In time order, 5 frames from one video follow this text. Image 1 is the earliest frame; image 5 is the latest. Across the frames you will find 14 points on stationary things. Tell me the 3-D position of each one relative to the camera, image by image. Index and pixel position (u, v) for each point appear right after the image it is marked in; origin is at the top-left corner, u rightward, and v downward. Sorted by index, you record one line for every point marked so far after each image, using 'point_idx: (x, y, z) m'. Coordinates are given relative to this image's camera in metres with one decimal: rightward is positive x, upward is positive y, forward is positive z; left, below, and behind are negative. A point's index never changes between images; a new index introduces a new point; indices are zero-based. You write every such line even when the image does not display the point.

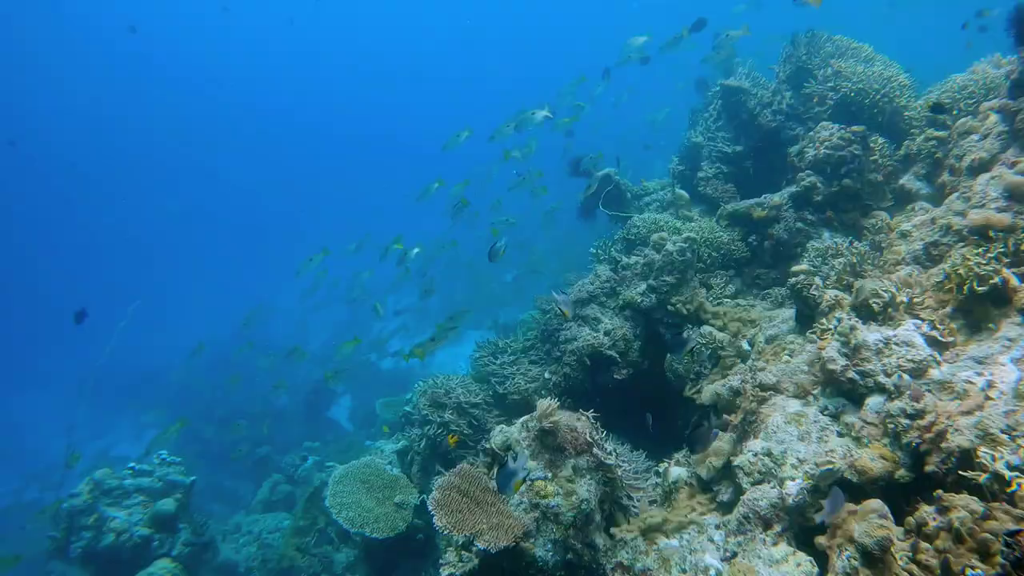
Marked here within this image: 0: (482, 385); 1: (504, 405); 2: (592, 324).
0: (-0.5, -1.5, +9.2) m
1: (-0.1, -1.7, +8.5) m
2: (+1.0, -0.5, +7.7) m
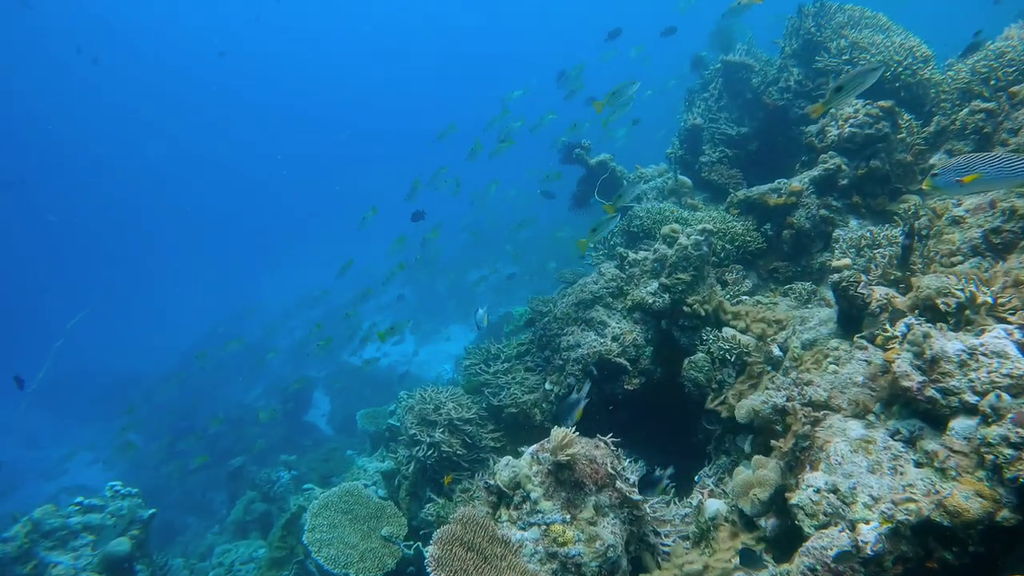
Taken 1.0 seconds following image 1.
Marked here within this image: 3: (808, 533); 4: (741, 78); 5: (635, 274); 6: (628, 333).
0: (-0.5, -1.5, +8.3) m
1: (-0.1, -1.7, +7.7) m
2: (+1.0, -0.5, +6.9) m
3: (+1.9, -1.6, +3.9) m
4: (+3.7, +3.4, +9.7) m
5: (+1.5, +0.2, +7.0) m
6: (+1.3, -0.5, +6.6) m
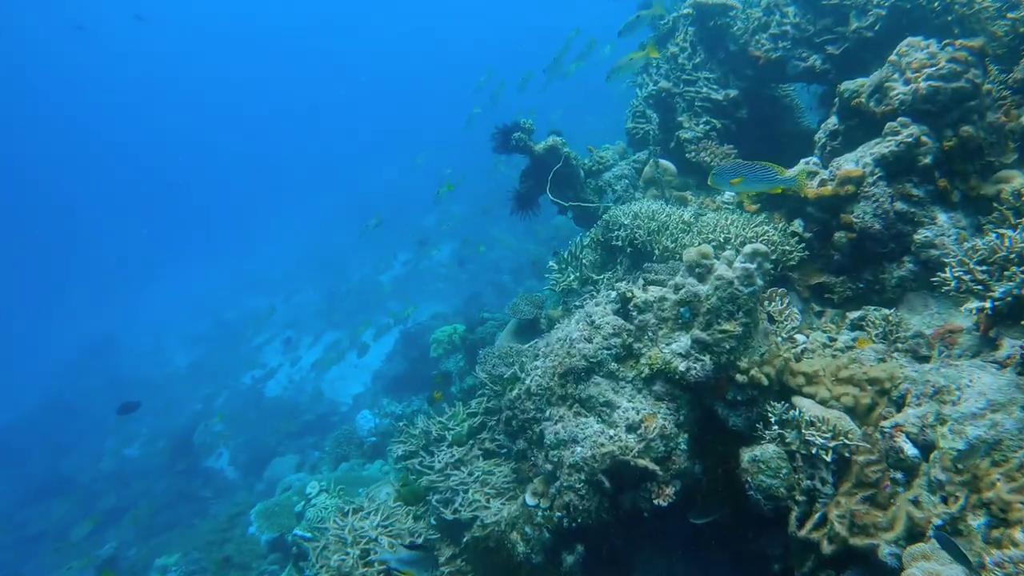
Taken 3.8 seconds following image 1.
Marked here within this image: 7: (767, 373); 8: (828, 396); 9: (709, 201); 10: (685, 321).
0: (-0.9, -2.1, +5.8) m
1: (-0.4, -2.3, +5.2) m
2: (+0.7, -0.9, +4.5) m
3: (+2.1, -2.0, +1.7) m
4: (+2.6, +3.3, +7.5) m
5: (+1.1, -0.3, +4.7) m
6: (+1.0, -0.9, +4.3) m
7: (+1.8, -0.6, +4.2) m
8: (+2.2, -0.7, +4.2) m
9: (+2.1, +0.9, +6.4) m
10: (+1.3, -0.2, +4.5) m
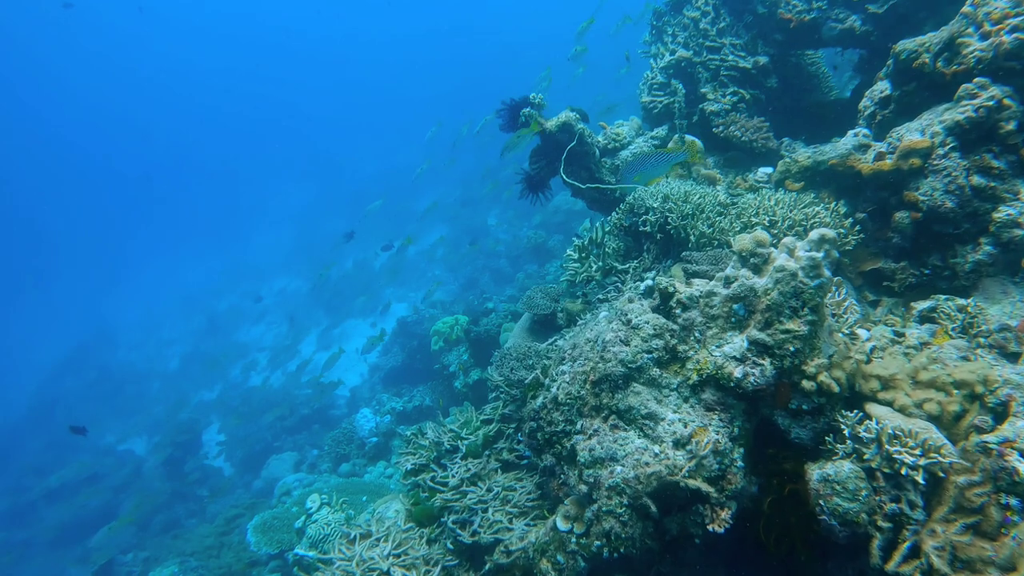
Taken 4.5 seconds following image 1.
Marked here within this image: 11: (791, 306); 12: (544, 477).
0: (-0.7, -2.1, +5.2) m
1: (-0.2, -2.2, +4.7) m
2: (+0.9, -0.9, +3.9) m
3: (+2.4, -2.1, +1.2) m
4: (+2.6, +3.5, +6.8) m
5: (+1.2, -0.2, +4.1) m
6: (+1.2, -0.9, +3.7) m
7: (+2.0, -0.5, +3.7) m
8: (+2.4, -0.7, +3.6) m
9: (+2.2, +1.0, +5.8) m
10: (+1.5, -0.2, +3.9) m
11: (+1.7, -0.1, +3.6) m
12: (+0.3, -1.5, +4.7) m
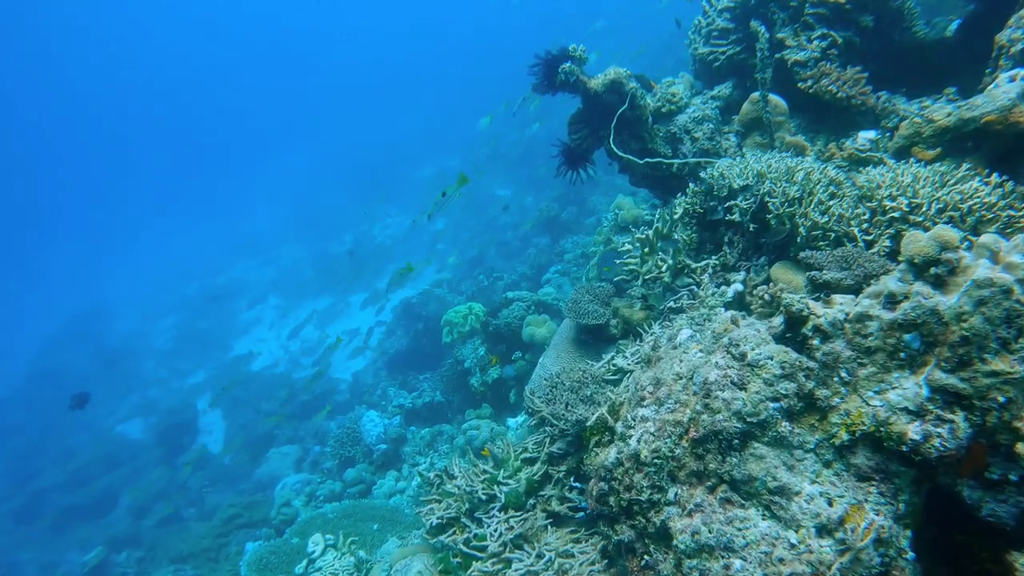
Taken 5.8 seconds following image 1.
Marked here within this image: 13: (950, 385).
0: (-0.3, -2.1, +4.1) m
1: (+0.2, -2.3, +3.6) m
2: (+1.2, -1.0, +2.8) m
3: (+2.8, -2.3, +0.1) m
4: (+2.9, +3.5, +5.5) m
5: (+1.6, -0.3, +3.0) m
6: (+1.5, -1.0, +2.6) m
7: (+2.3, -0.6, +2.5) m
8: (+2.7, -0.8, +2.5) m
9: (+2.5, +1.1, +4.6) m
10: (+1.8, -0.3, +2.7) m
11: (+2.0, -0.2, +2.5) m
12: (+0.6, -1.6, +3.6) m
13: (+1.9, -0.4, +2.5) m
